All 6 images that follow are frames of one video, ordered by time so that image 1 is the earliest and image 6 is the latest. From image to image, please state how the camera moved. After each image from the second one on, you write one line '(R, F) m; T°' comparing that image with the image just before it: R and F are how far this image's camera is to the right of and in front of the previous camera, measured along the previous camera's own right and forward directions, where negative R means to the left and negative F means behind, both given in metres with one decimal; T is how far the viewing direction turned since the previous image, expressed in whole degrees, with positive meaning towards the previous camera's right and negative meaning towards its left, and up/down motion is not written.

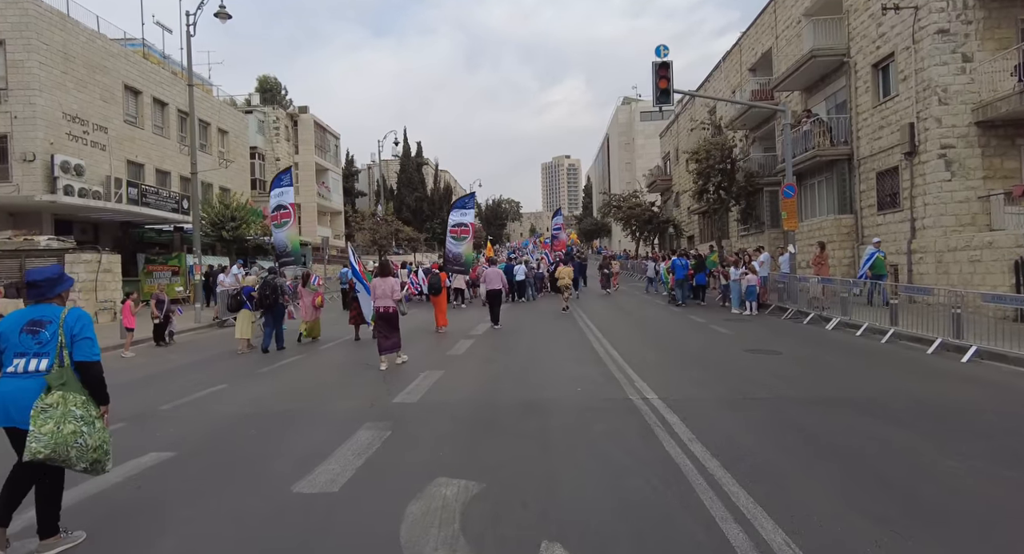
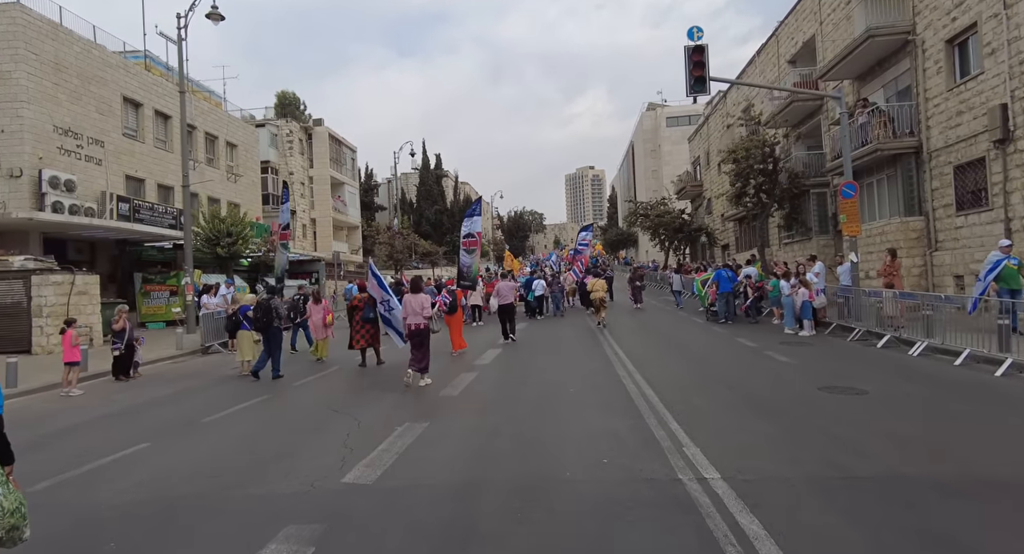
(+0.3, +2.2) m; -2°
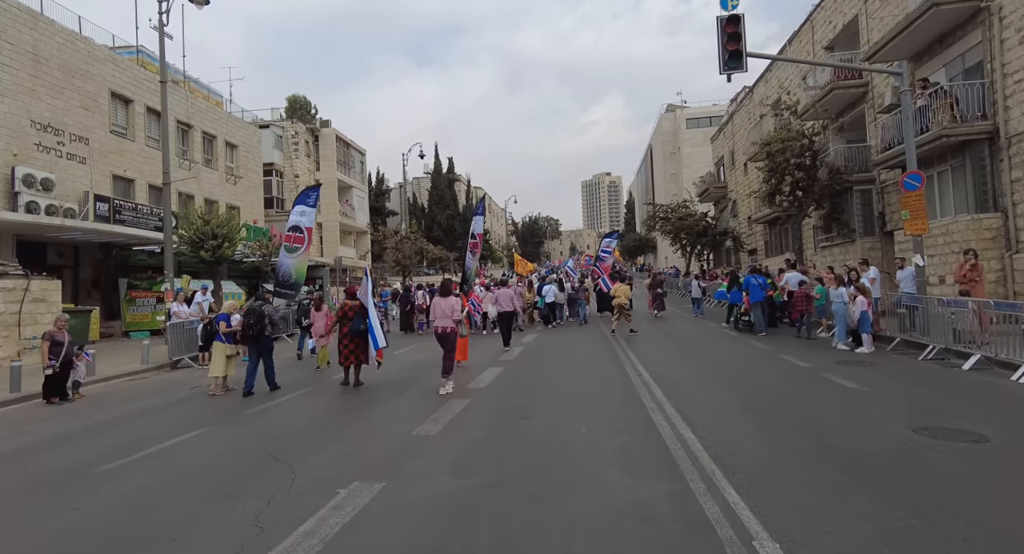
(+0.2, +2.1) m; -2°
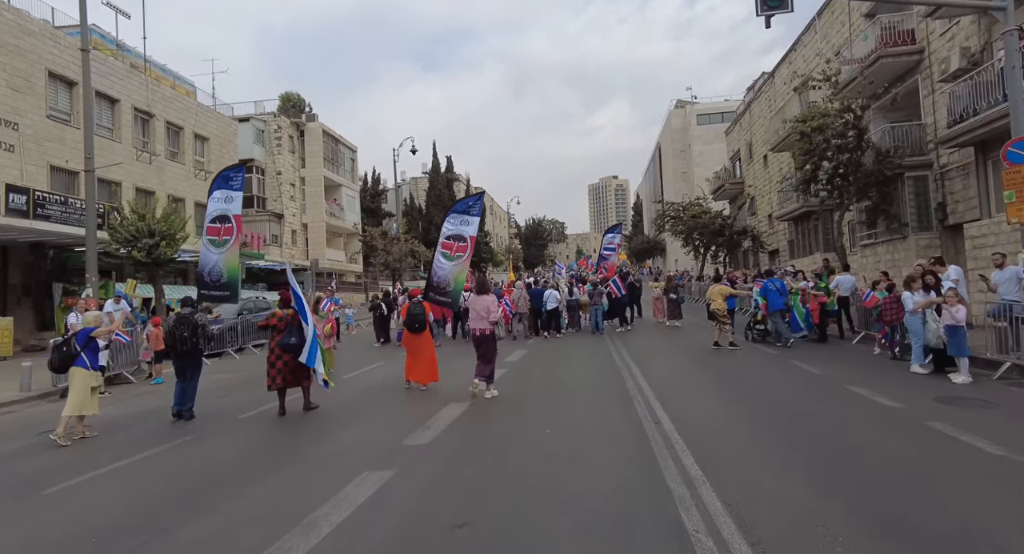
(+0.6, +3.2) m; -1°
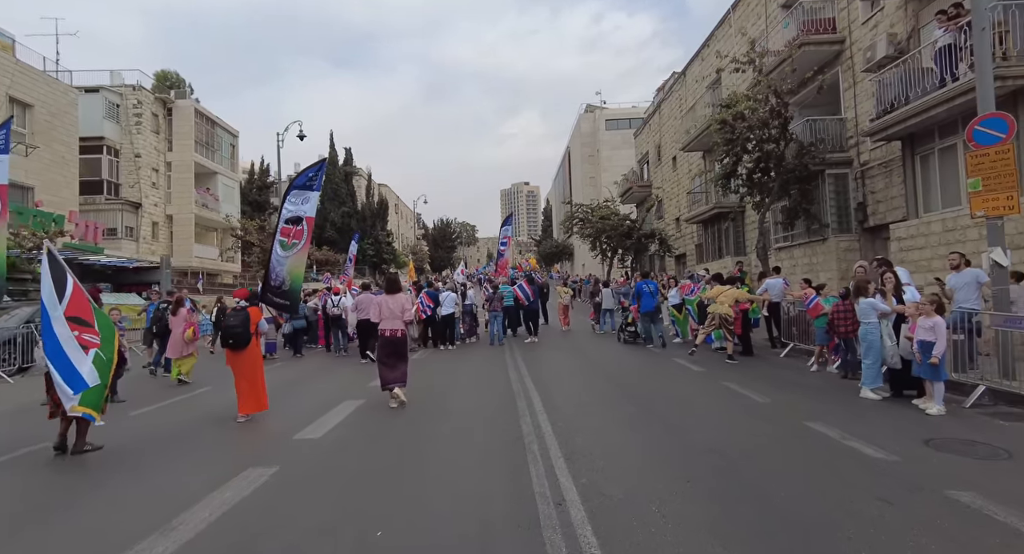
(+0.6, +2.7) m; +8°
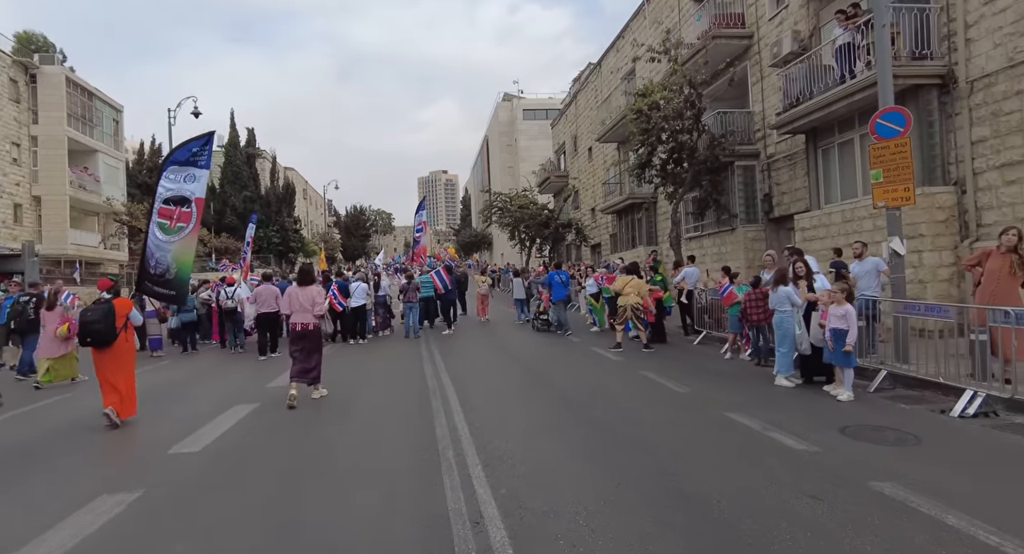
(0.0, +0.5) m; +8°
